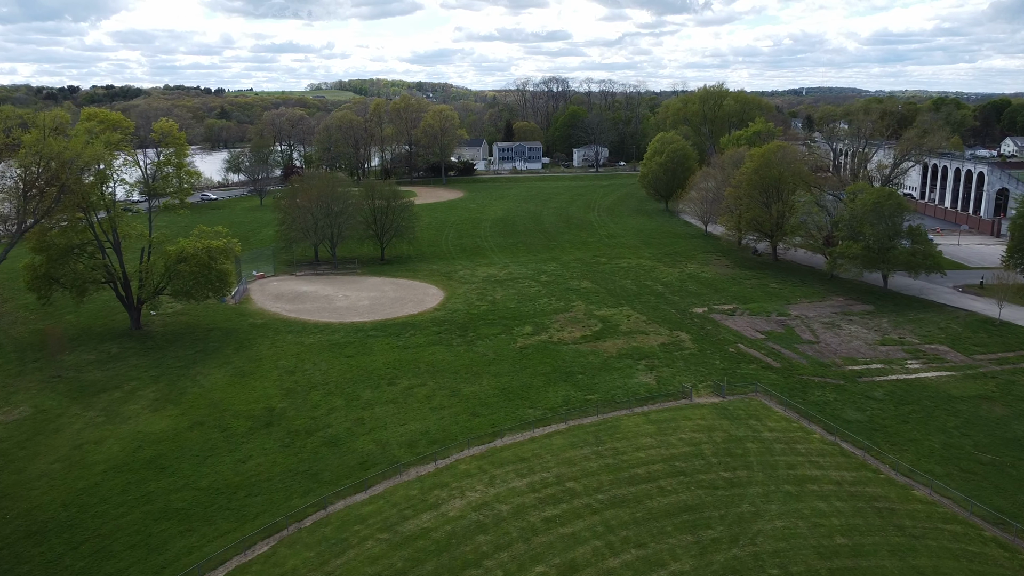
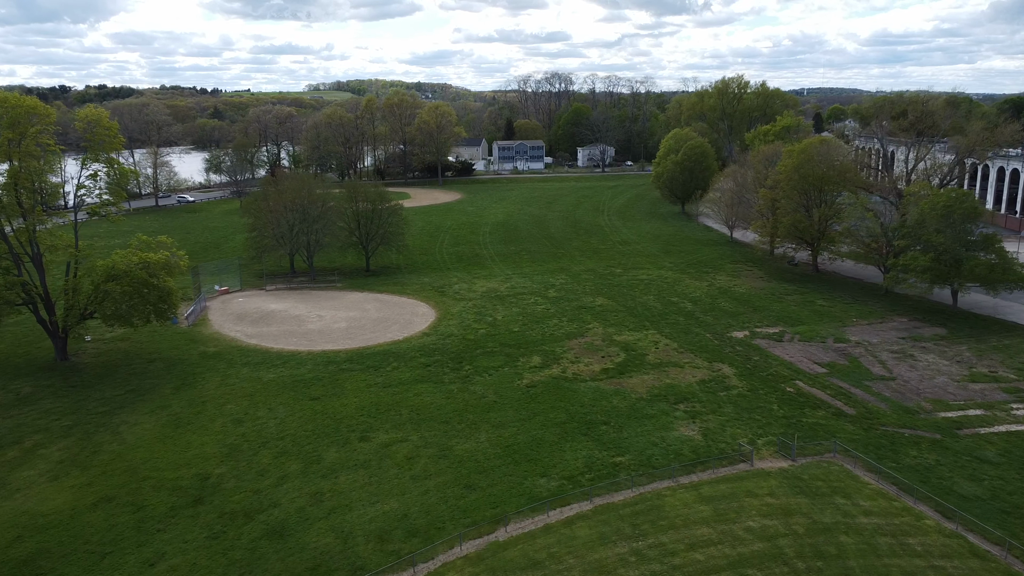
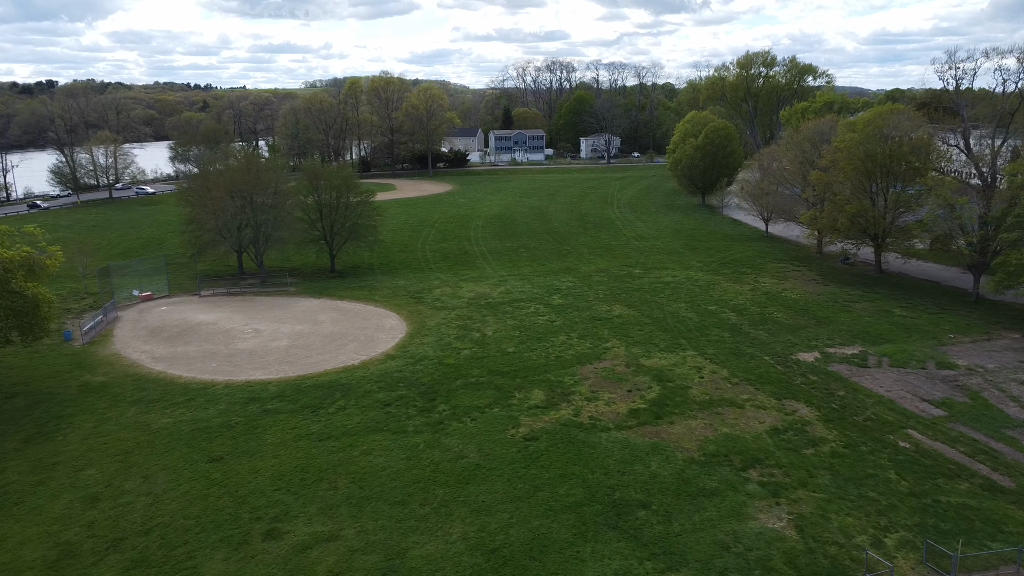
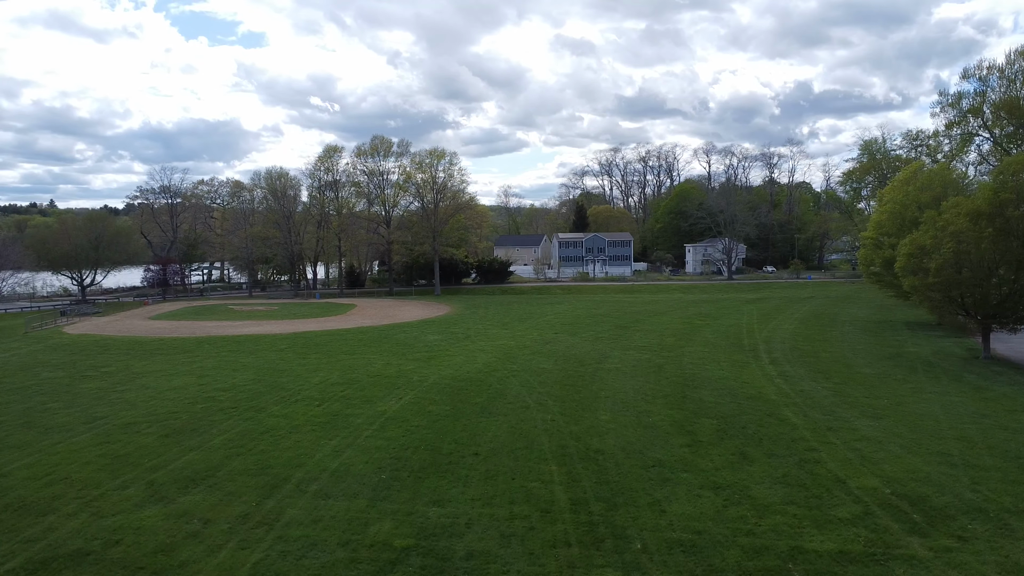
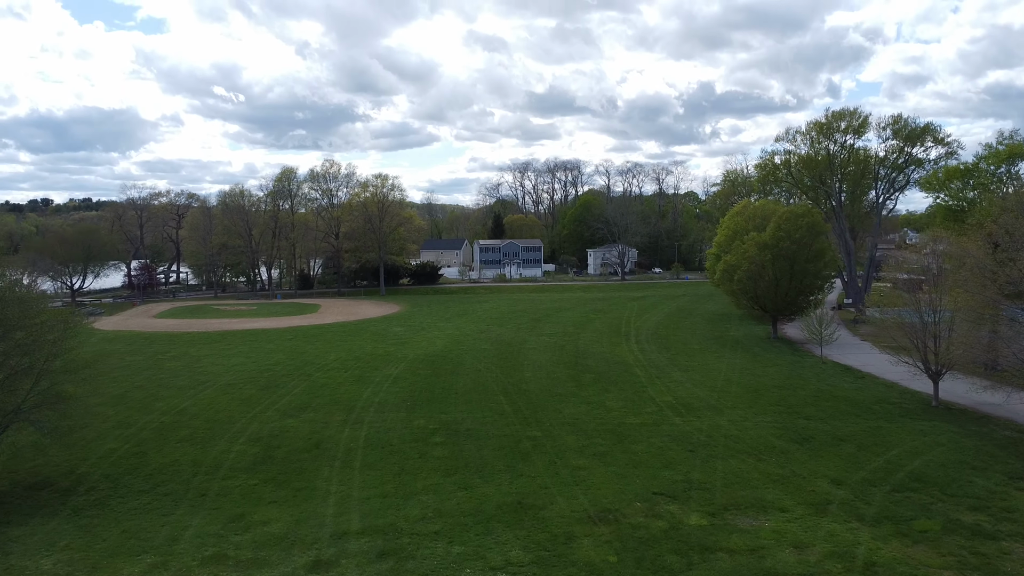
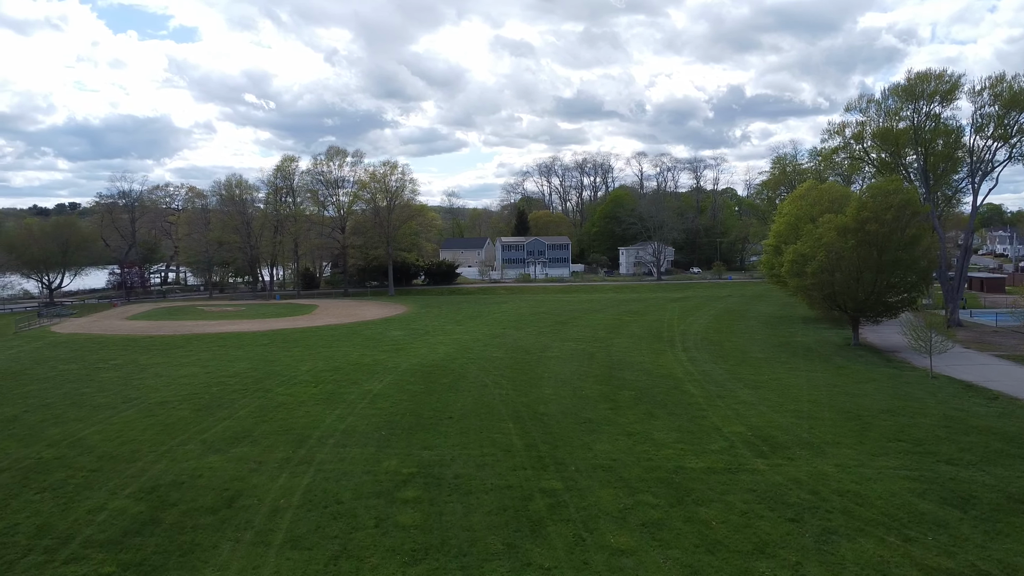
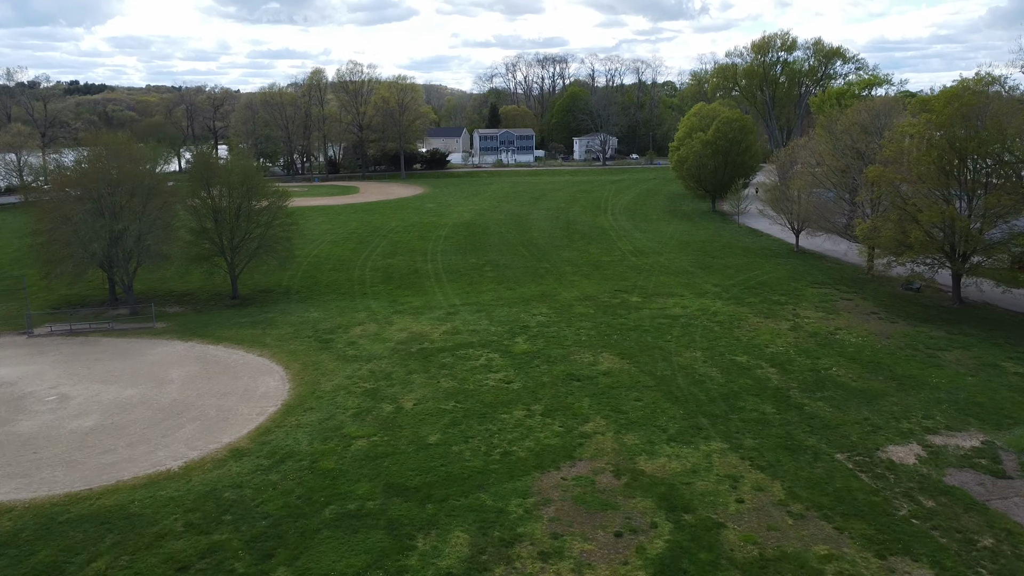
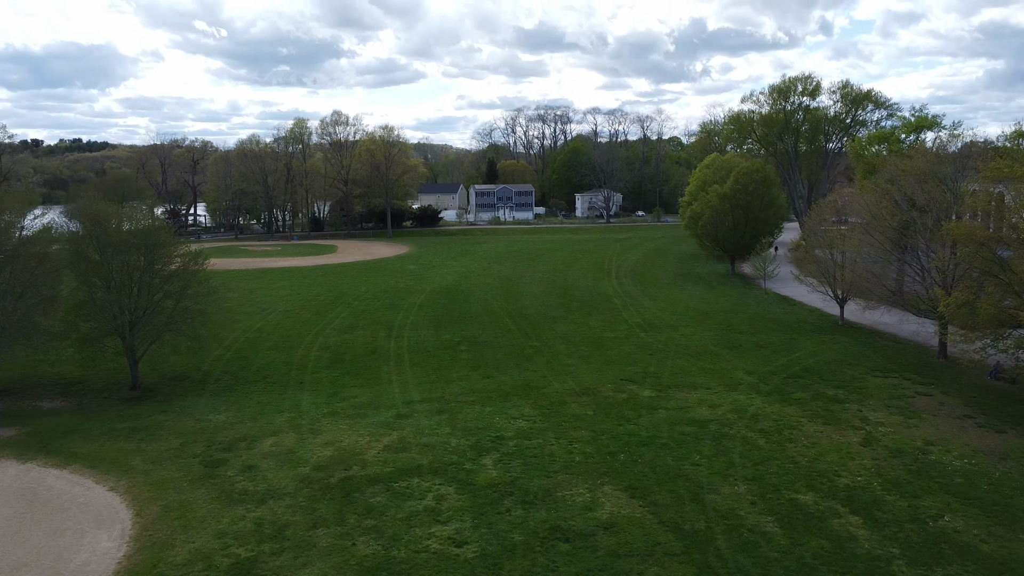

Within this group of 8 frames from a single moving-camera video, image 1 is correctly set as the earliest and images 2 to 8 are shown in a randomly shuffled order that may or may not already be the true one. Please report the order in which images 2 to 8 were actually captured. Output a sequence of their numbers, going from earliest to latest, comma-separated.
2, 3, 7, 8, 5, 6, 4
